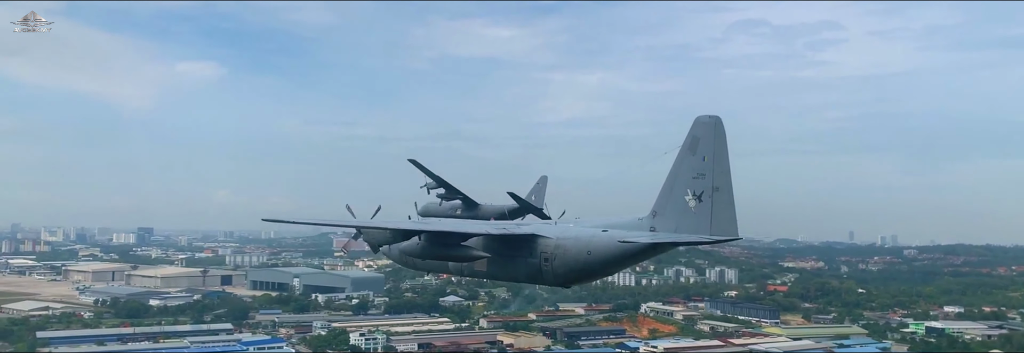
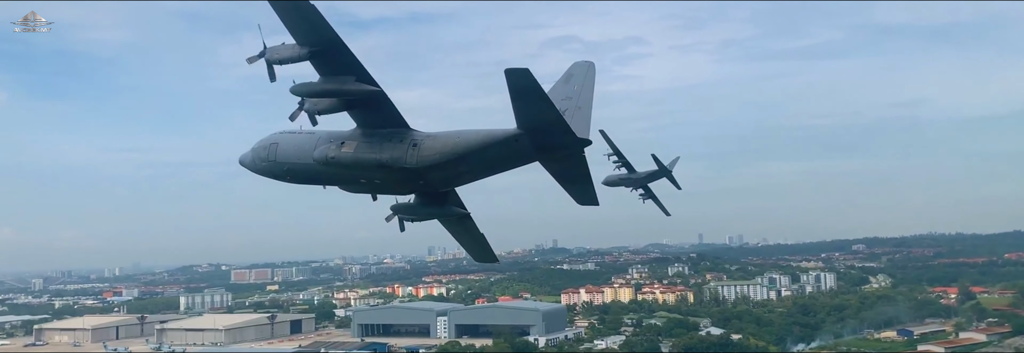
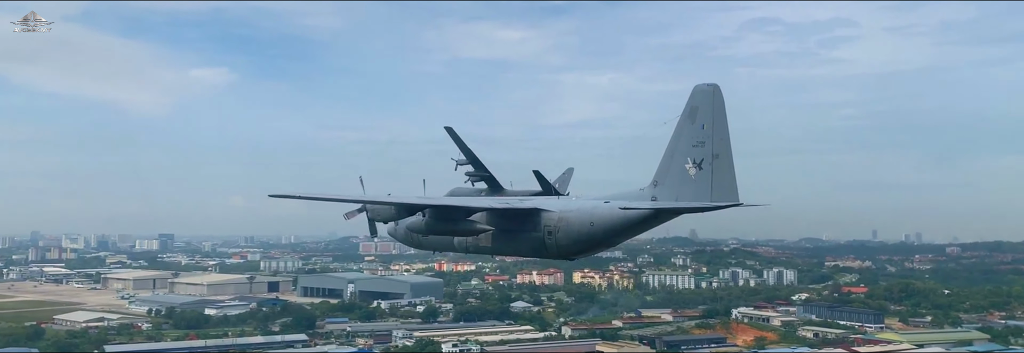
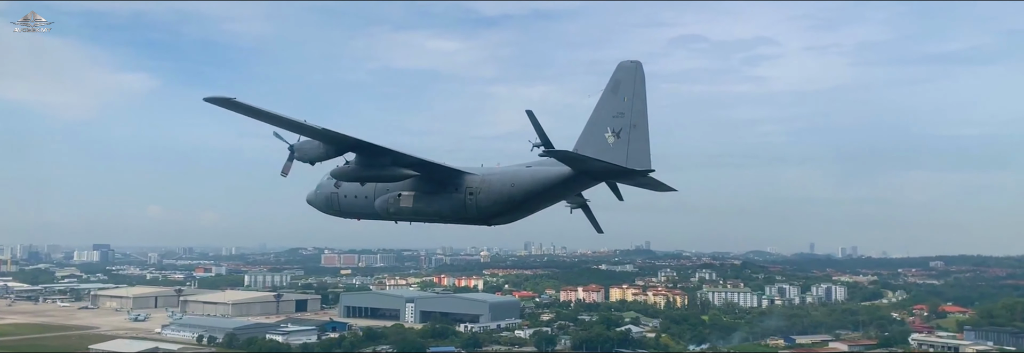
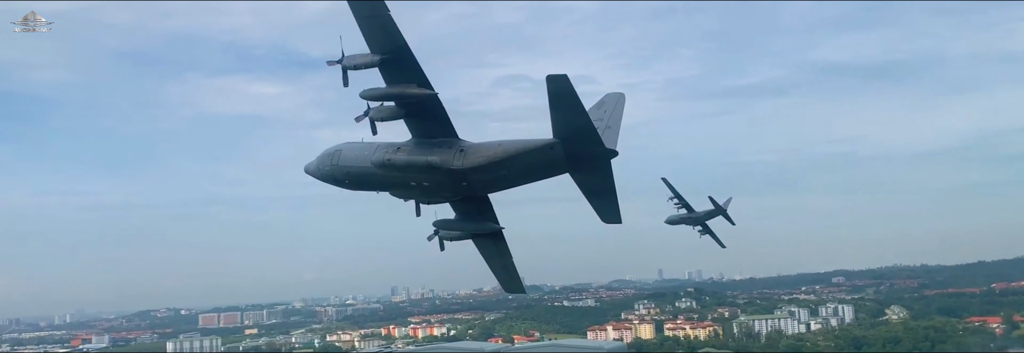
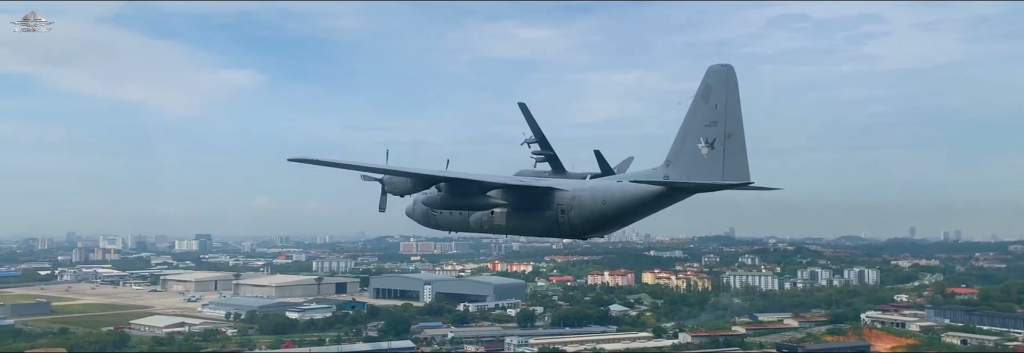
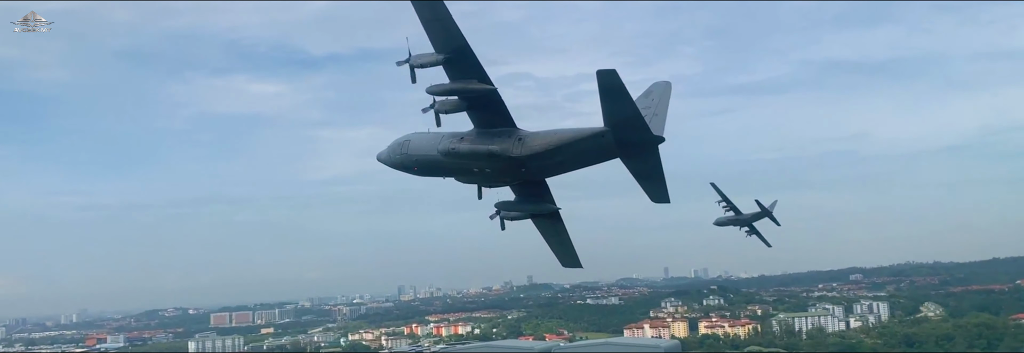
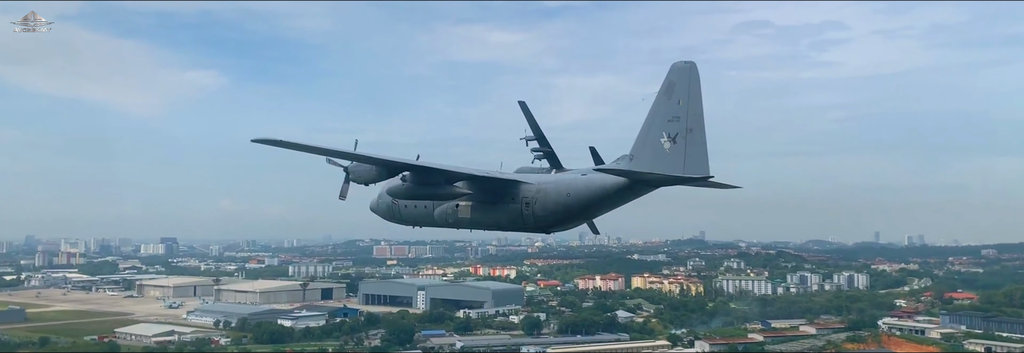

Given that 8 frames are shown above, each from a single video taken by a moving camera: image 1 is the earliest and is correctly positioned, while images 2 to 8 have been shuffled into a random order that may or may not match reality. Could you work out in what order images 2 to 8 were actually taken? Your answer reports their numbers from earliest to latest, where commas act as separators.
3, 6, 8, 4, 2, 5, 7
